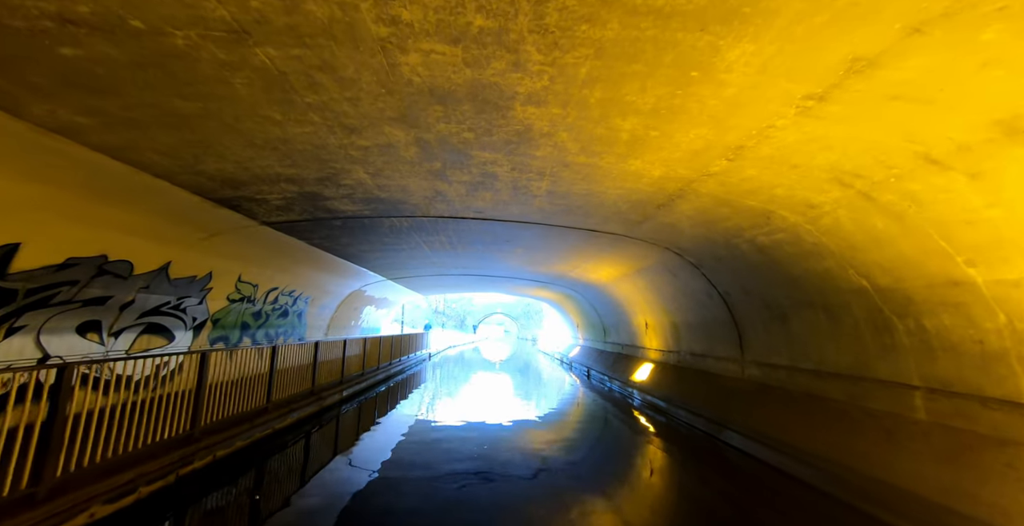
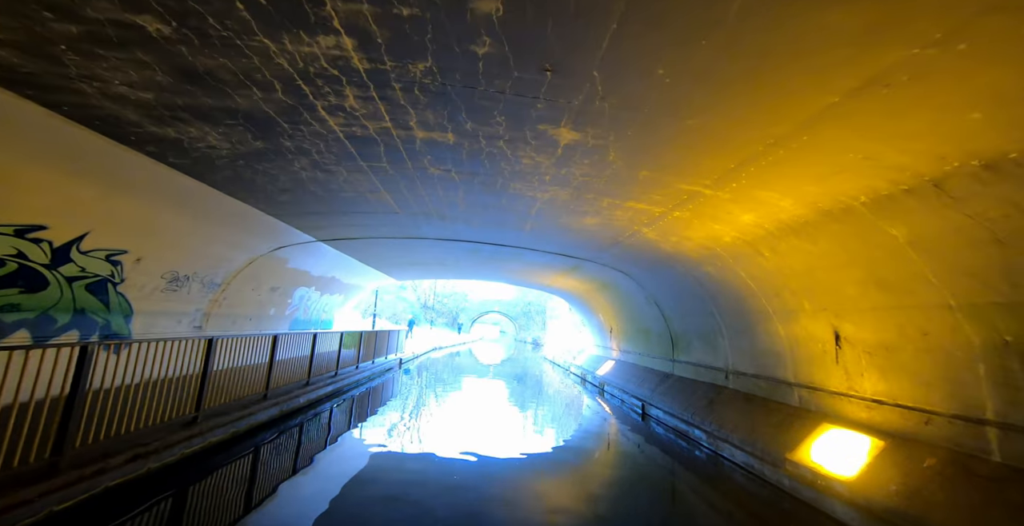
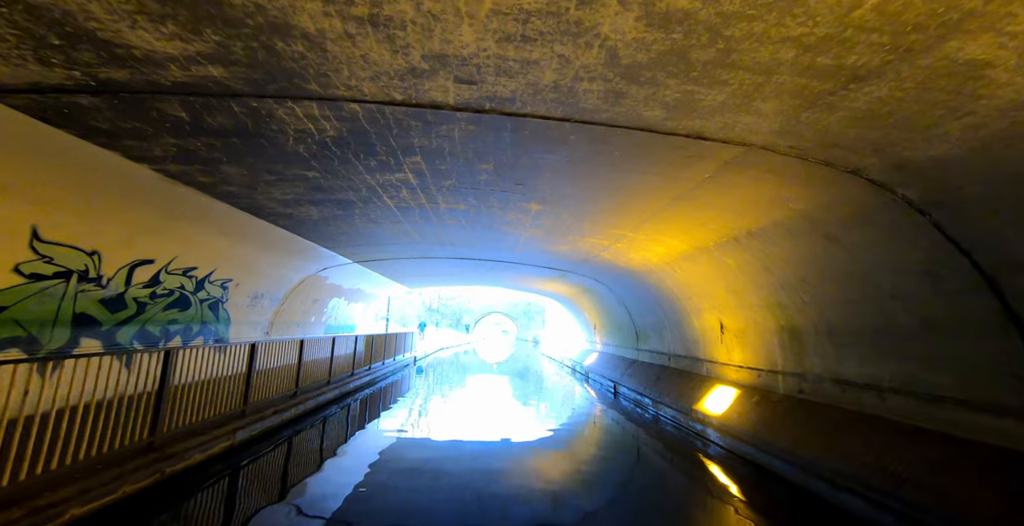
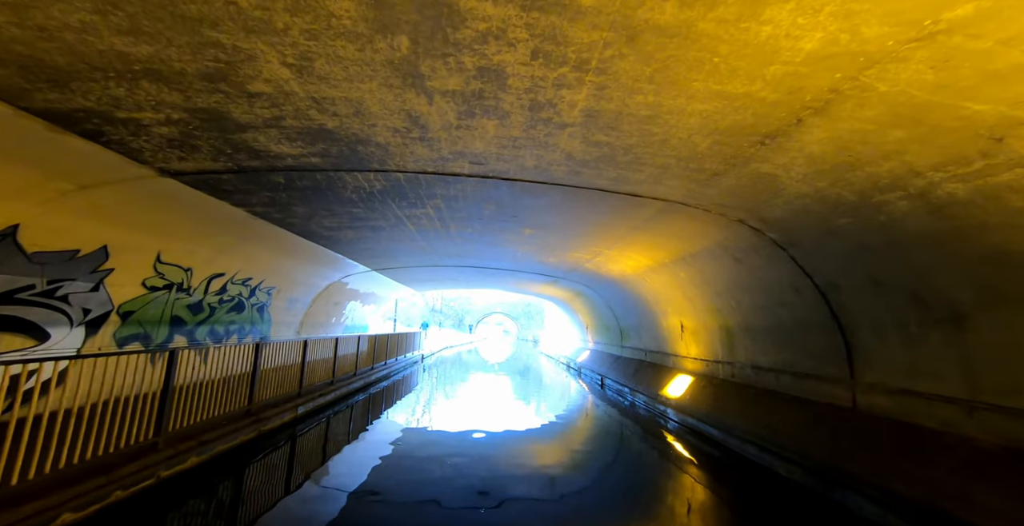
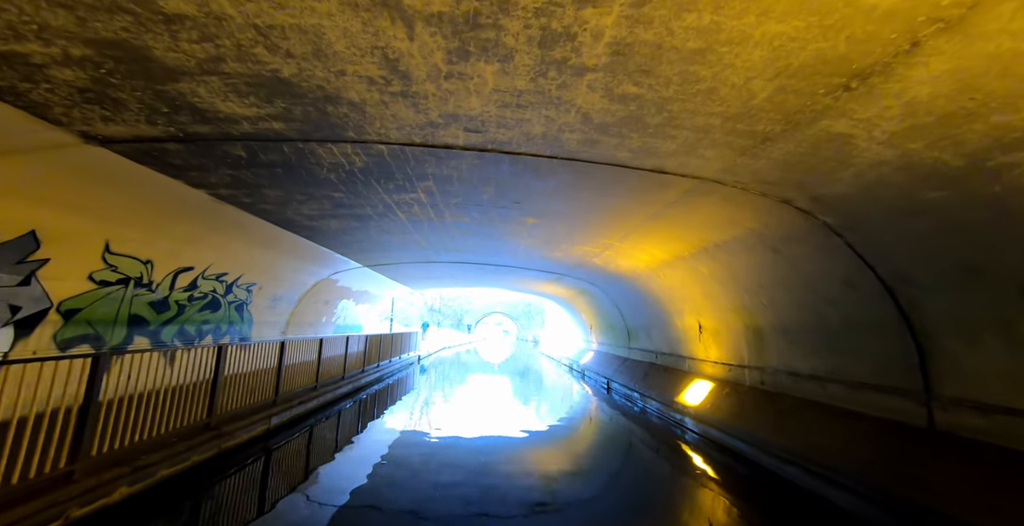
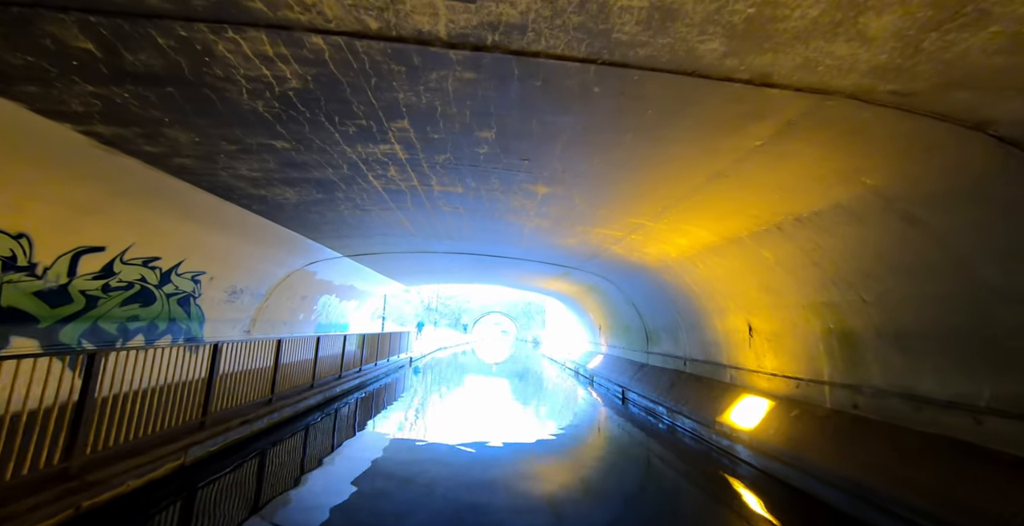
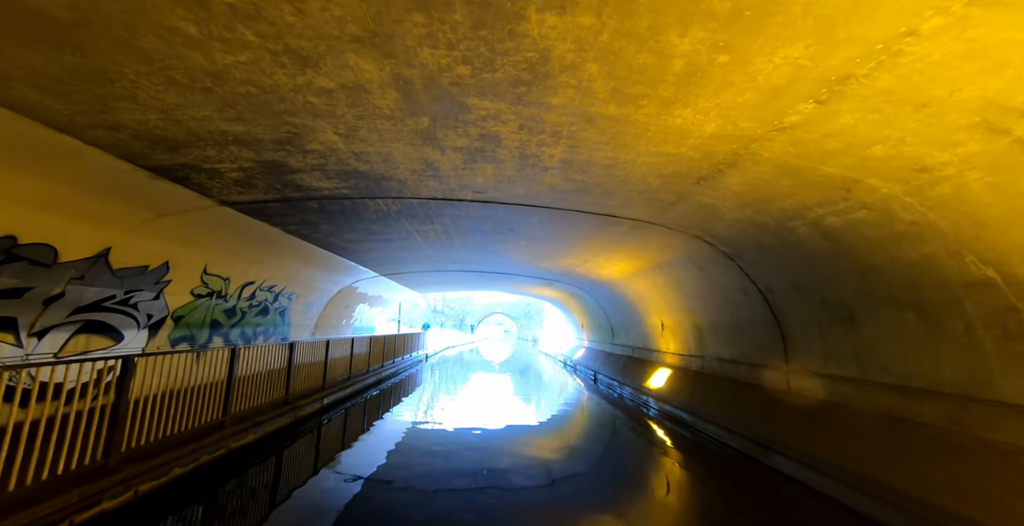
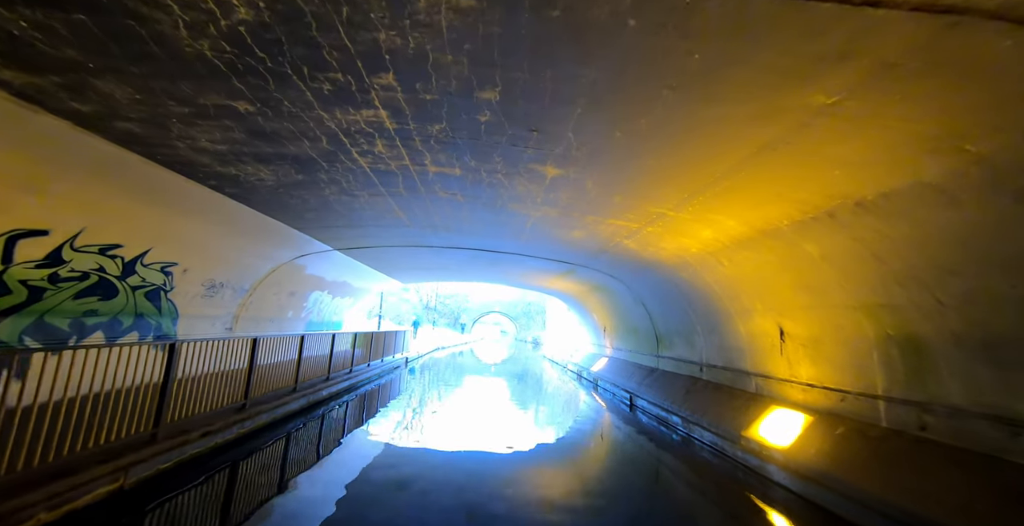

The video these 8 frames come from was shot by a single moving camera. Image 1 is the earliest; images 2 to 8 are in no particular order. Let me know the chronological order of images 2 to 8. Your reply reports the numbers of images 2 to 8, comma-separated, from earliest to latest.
7, 4, 5, 3, 6, 8, 2
